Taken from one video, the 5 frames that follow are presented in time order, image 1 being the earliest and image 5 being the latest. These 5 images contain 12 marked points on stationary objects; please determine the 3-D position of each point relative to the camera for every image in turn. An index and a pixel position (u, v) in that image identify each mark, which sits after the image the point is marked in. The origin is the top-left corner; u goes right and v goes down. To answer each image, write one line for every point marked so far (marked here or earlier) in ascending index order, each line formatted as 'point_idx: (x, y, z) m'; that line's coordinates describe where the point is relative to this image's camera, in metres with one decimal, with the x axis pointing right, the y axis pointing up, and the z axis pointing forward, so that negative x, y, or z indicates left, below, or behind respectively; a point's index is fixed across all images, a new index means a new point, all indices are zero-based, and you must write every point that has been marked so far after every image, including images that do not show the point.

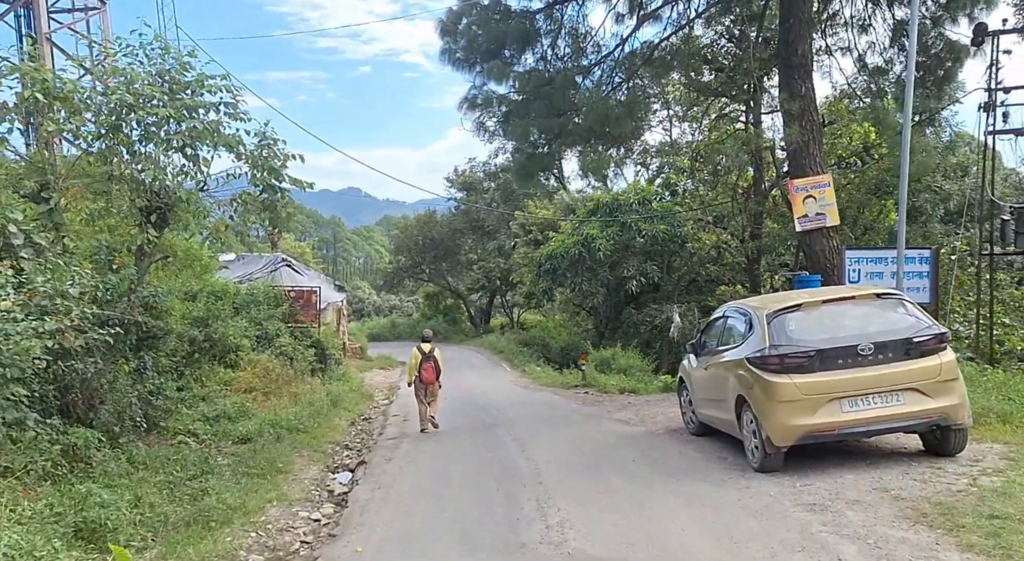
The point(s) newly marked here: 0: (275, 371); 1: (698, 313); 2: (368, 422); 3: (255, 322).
0: (-4.7, -1.7, +16.2) m
1: (+4.6, -0.8, +19.8) m
2: (-2.5, -2.4, +14.1) m
3: (-5.7, -0.9, +18.1) m
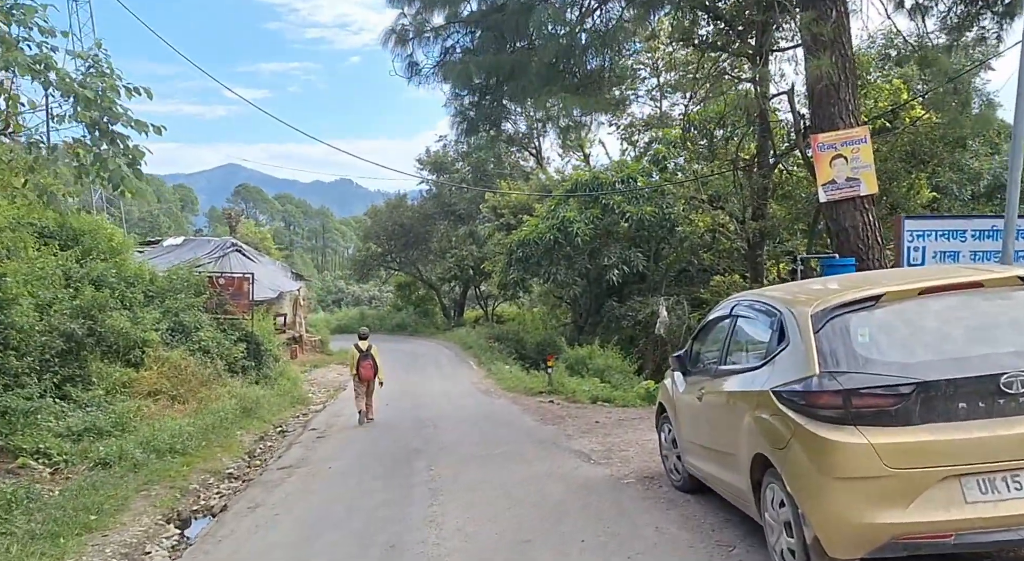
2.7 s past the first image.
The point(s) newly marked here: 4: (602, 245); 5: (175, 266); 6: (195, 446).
0: (-5.4, -1.5, +13.6) m
1: (+3.8, -0.6, +17.4) m
2: (-3.2, -2.2, +11.6) m
3: (-6.4, -0.6, +15.5) m
4: (+2.1, +0.8, +18.7) m
5: (-7.3, +0.3, +17.9) m
6: (-3.8, -2.0, +9.8) m
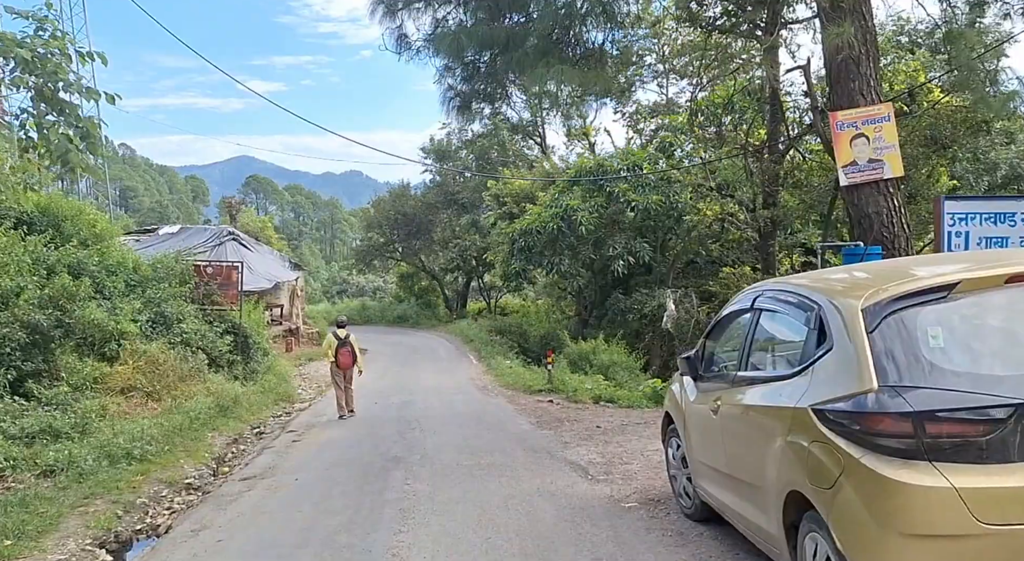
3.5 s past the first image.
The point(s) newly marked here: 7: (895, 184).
0: (-5.5, -1.3, +12.9) m
1: (+3.8, -0.4, +16.6) m
2: (-3.3, -2.0, +10.9) m
3: (-6.5, -0.4, +14.8) m
4: (+2.1, +1.0, +18.0) m
5: (-7.3, +0.5, +17.2) m
6: (-3.9, -1.9, +9.1) m
7: (+3.4, +0.9, +7.3) m
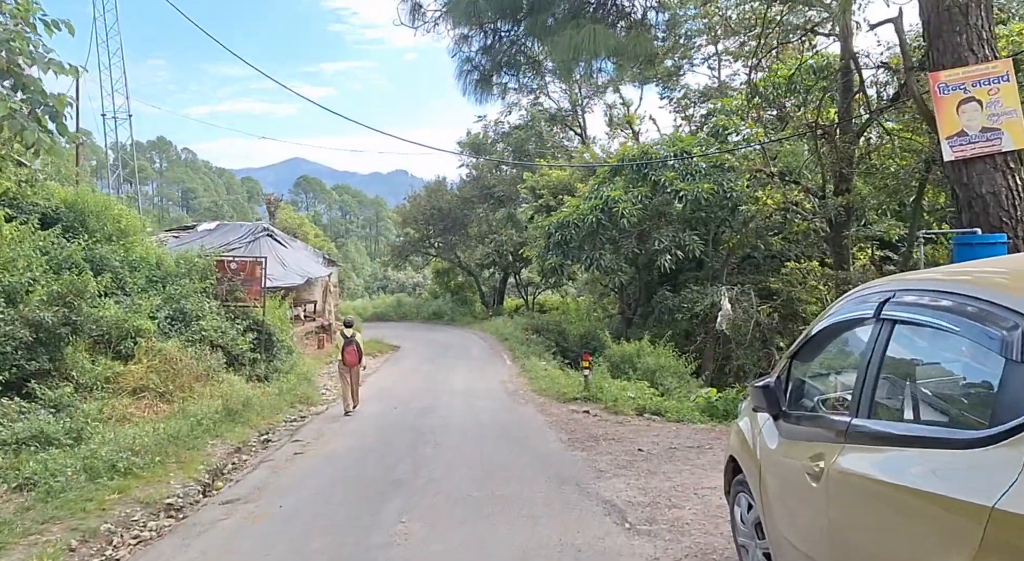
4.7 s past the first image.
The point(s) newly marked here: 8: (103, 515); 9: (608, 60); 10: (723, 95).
0: (-5.0, -1.2, +11.9) m
1: (+4.4, -0.3, +15.1) m
2: (-2.9, -1.9, +9.8) m
3: (-5.9, -0.3, +13.9) m
4: (+2.8, +1.1, +16.6) m
5: (-6.6, +0.6, +16.3) m
6: (-3.6, -1.8, +8.1) m
7: (+3.6, +0.9, +5.8) m
8: (-3.3, -1.9, +6.6) m
9: (+0.9, +1.9, +7.4) m
10: (+4.7, +3.9, +17.1) m
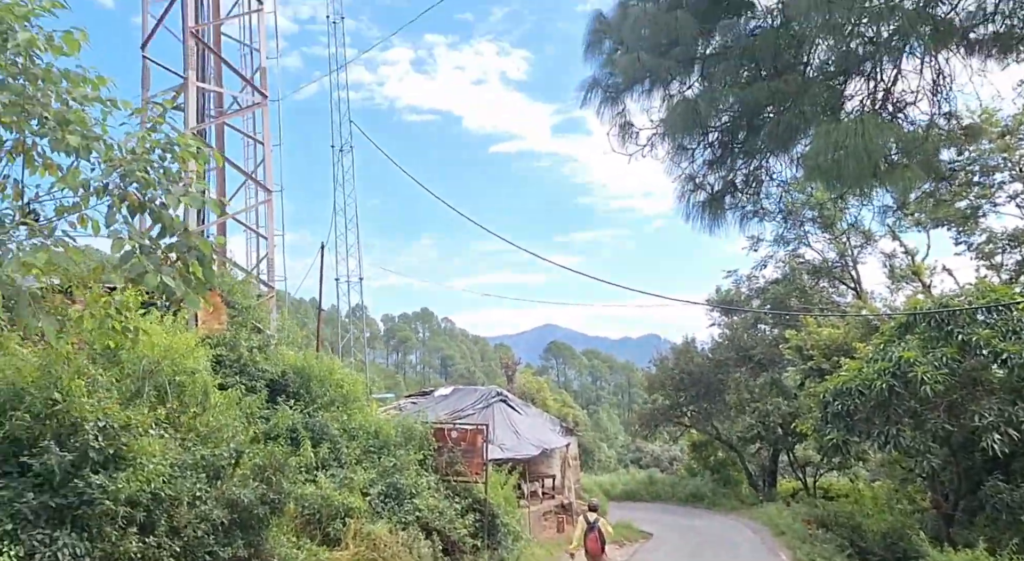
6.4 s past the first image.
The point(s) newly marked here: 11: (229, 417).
0: (-1.6, -3.3, +10.1) m
1: (+8.4, -2.8, +10.5) m
2: (-0.3, -3.6, +7.3) m
3: (-1.9, -2.9, +12.3) m
4: (+7.3, -1.8, +12.5) m
5: (-1.8, -2.5, +15.0) m
6: (-1.5, -3.1, +6.0) m
7: (+4.8, +0.2, +2.2) m
8: (-1.6, -2.9, +4.5) m
9: (+2.7, +0.8, +4.7) m
10: (+9.3, +0.9, +13.1) m
11: (-3.7, -1.8, +11.1) m
